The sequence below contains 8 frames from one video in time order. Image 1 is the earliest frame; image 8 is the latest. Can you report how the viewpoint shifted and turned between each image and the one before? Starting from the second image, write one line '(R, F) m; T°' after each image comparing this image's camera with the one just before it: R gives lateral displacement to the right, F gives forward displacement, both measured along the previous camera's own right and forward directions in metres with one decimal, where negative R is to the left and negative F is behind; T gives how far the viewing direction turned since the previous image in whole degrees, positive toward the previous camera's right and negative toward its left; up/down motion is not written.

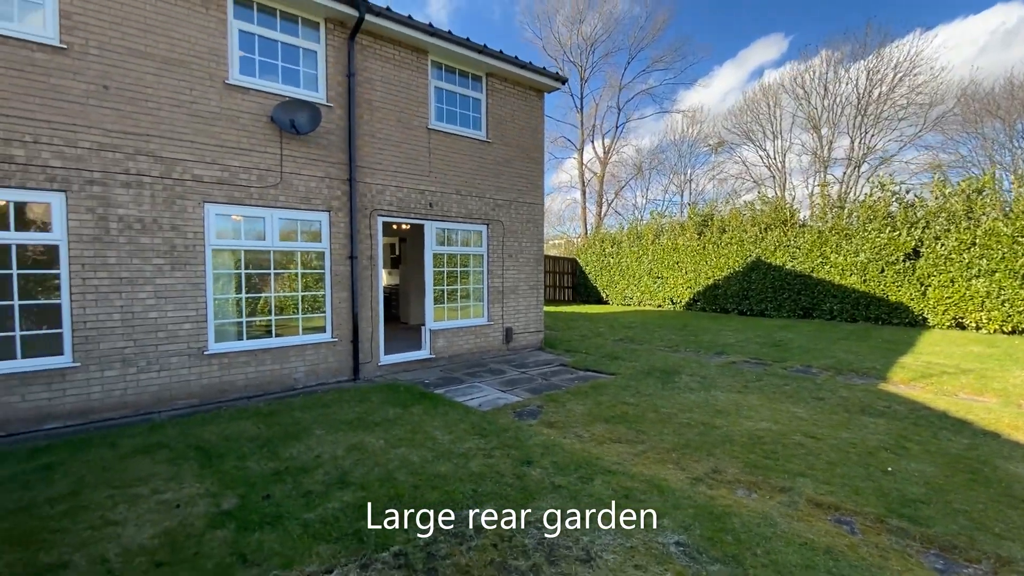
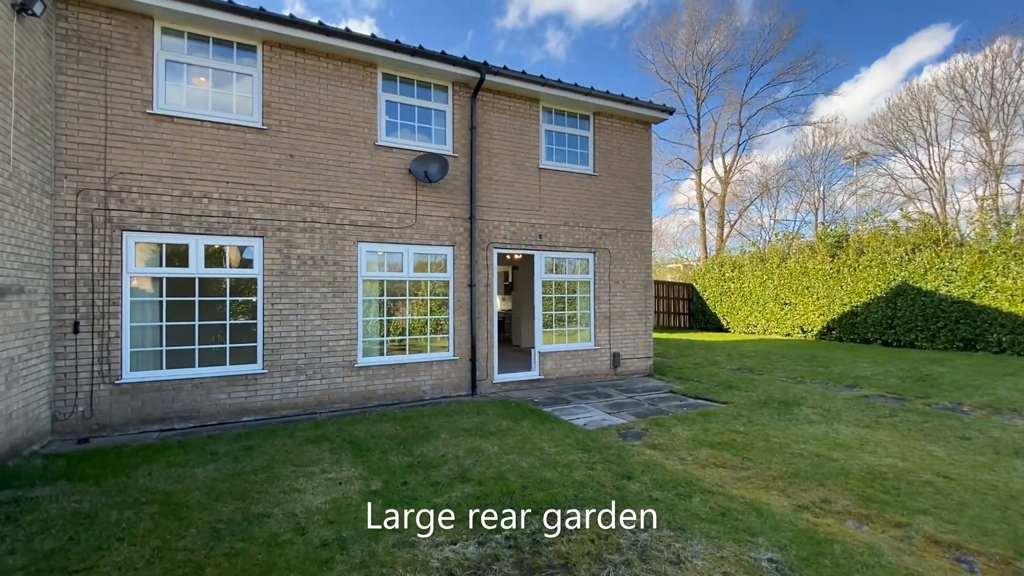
(+0.1, -0.5) m; -13°
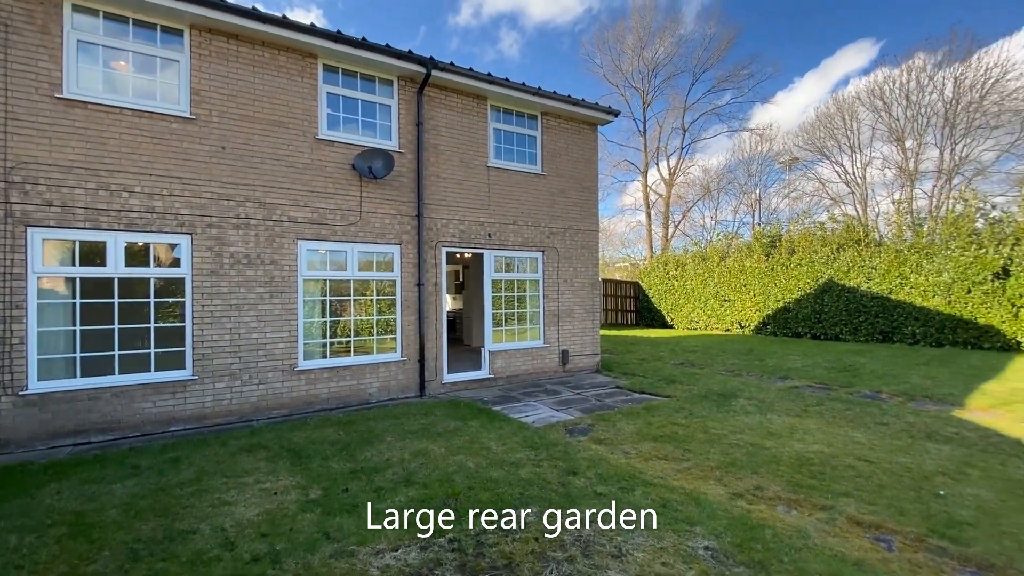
(+0.1, 0.0) m; +6°
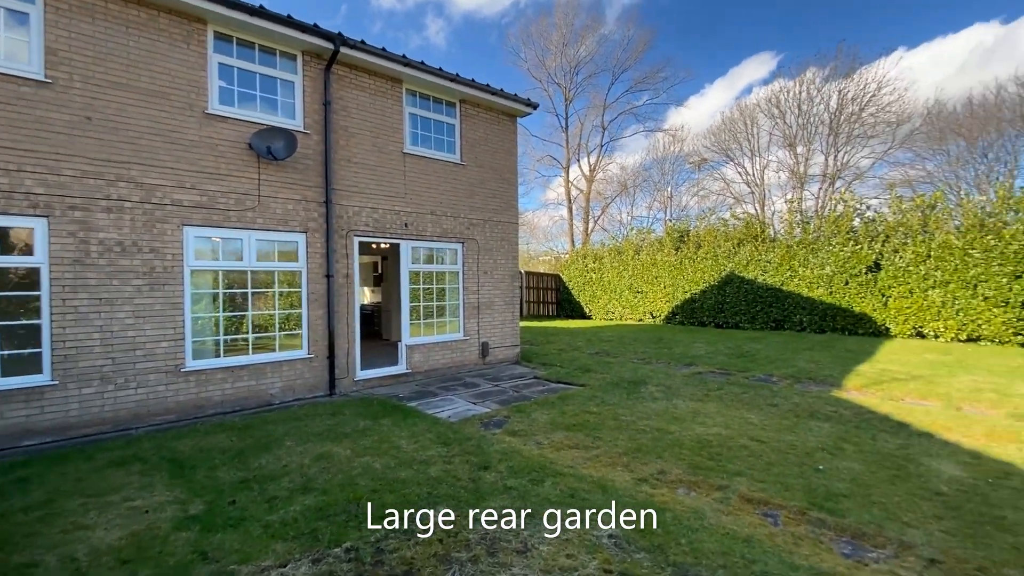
(+0.1, +0.1) m; +9°
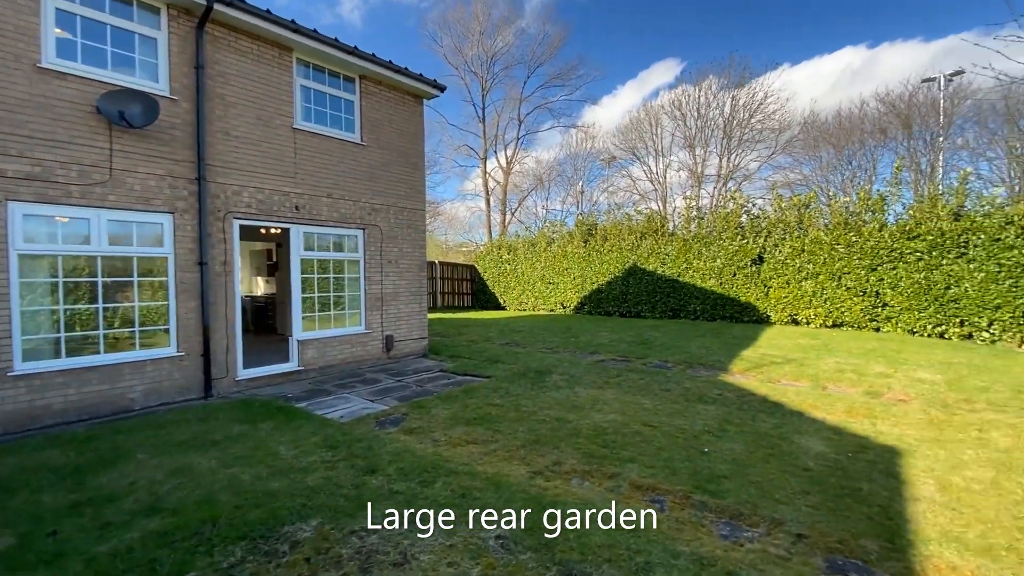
(+0.2, +0.2) m; +10°
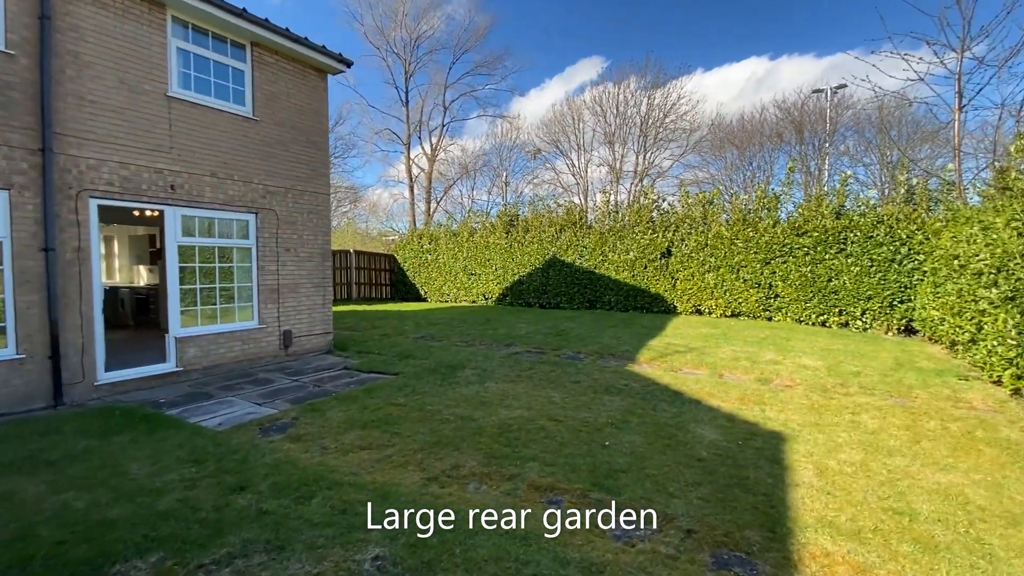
(+0.2, +0.2) m; +9°
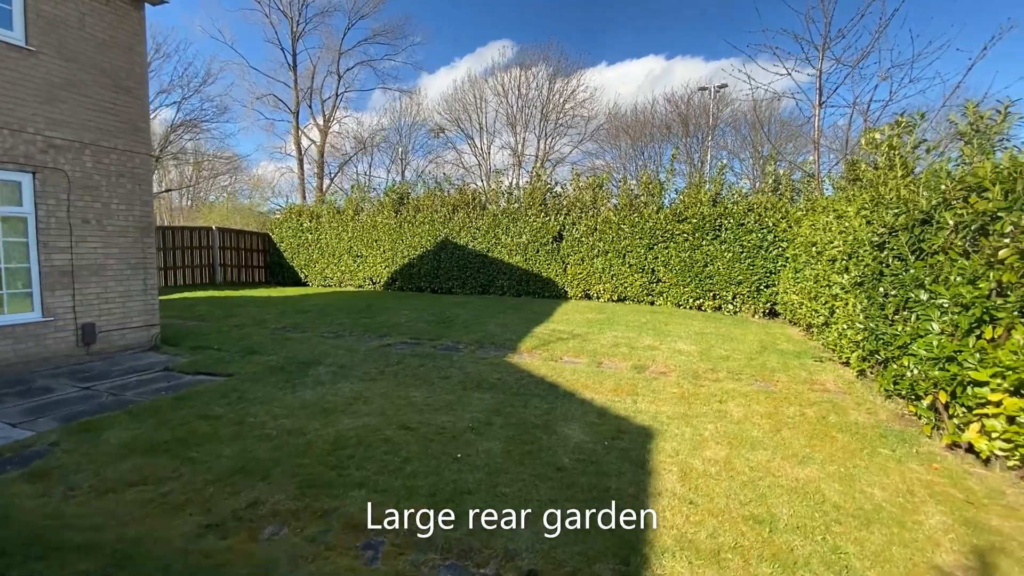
(+0.5, +0.6) m; +11°
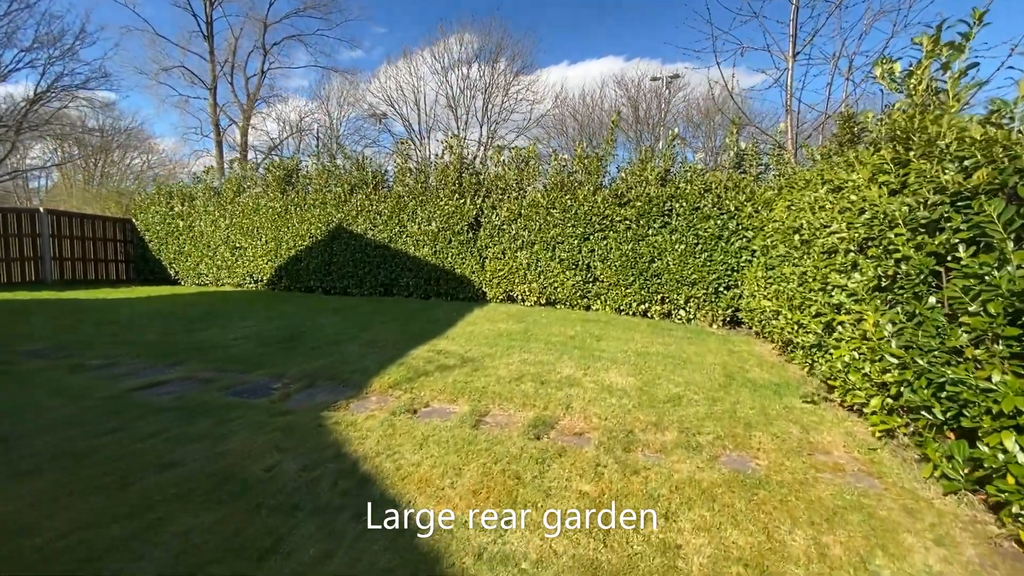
(+1.1, +2.3) m; +5°
